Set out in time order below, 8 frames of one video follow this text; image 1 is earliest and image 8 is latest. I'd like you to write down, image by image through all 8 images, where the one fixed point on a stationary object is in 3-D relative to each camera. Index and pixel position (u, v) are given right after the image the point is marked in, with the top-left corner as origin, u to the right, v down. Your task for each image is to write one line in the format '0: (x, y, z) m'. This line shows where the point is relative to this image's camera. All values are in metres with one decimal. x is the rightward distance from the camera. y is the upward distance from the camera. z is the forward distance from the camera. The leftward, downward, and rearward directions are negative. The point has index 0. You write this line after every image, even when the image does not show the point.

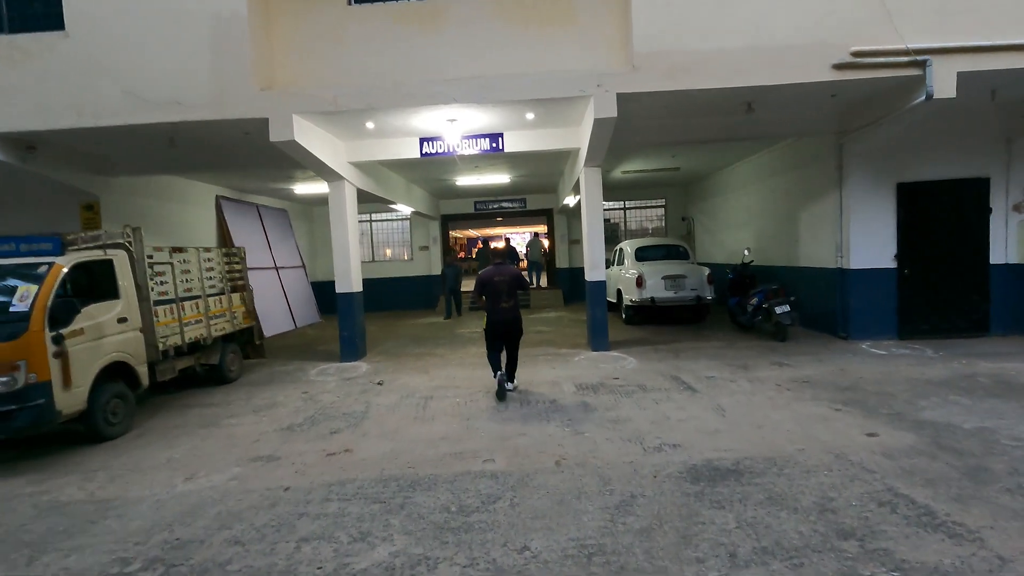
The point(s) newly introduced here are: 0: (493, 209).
0: (-0.6, +2.5, +17.1) m
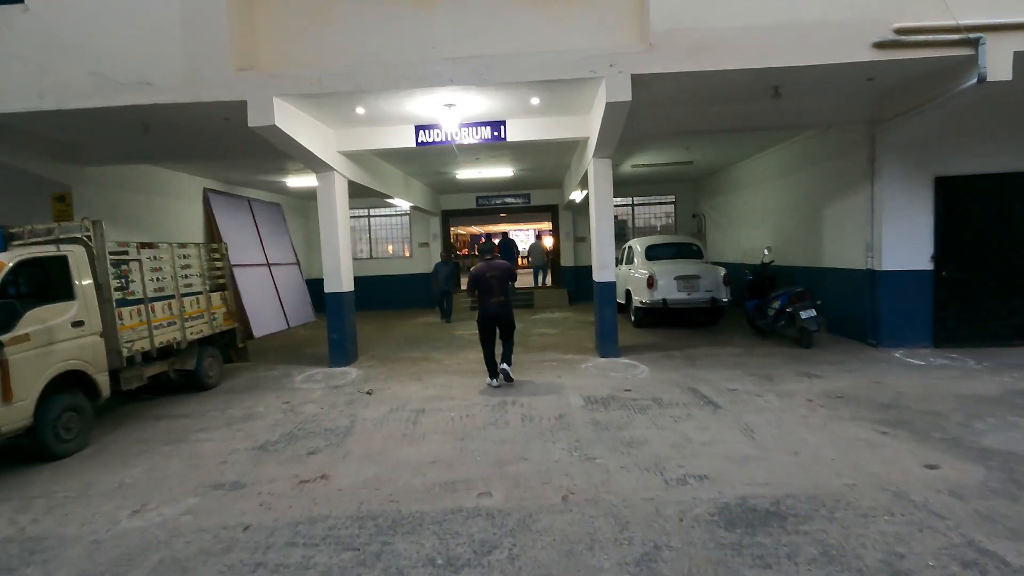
0: (-0.5, +2.6, +16.4) m
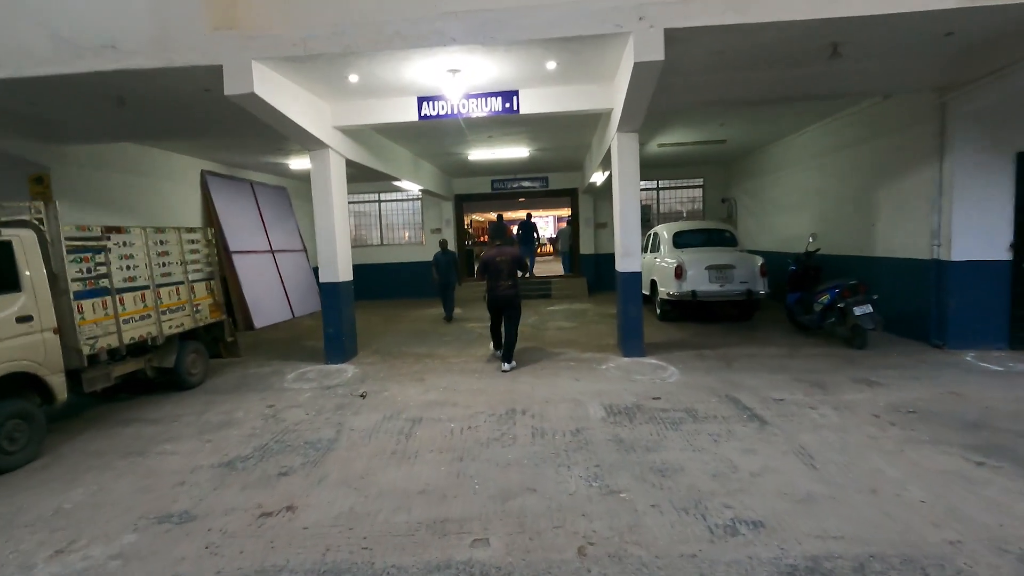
0: (0.0, +2.9, +15.6) m
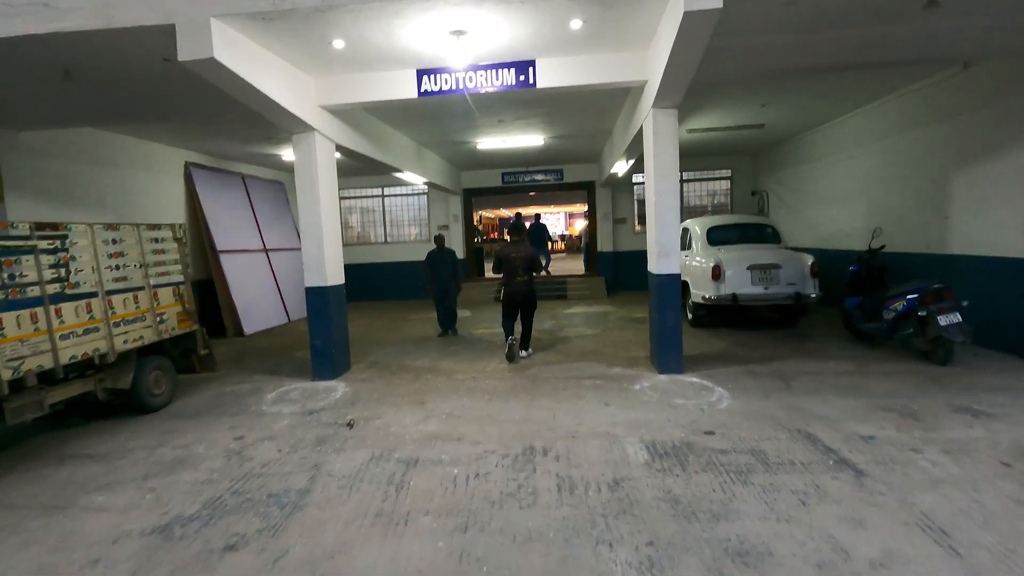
0: (+0.3, +2.9, +14.5) m
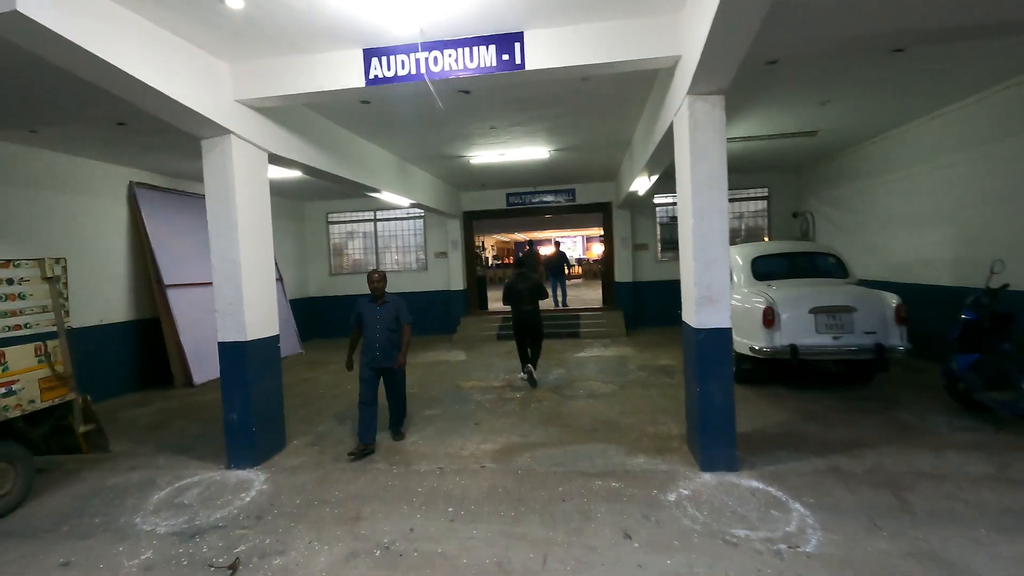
0: (+0.5, +2.0, +12.9) m
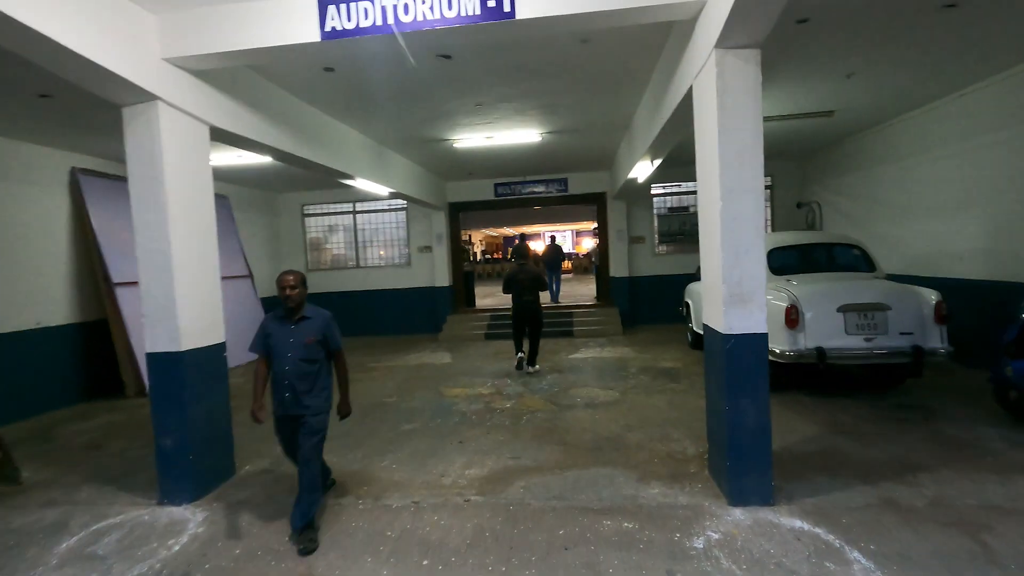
0: (+0.2, +2.1, +12.1) m
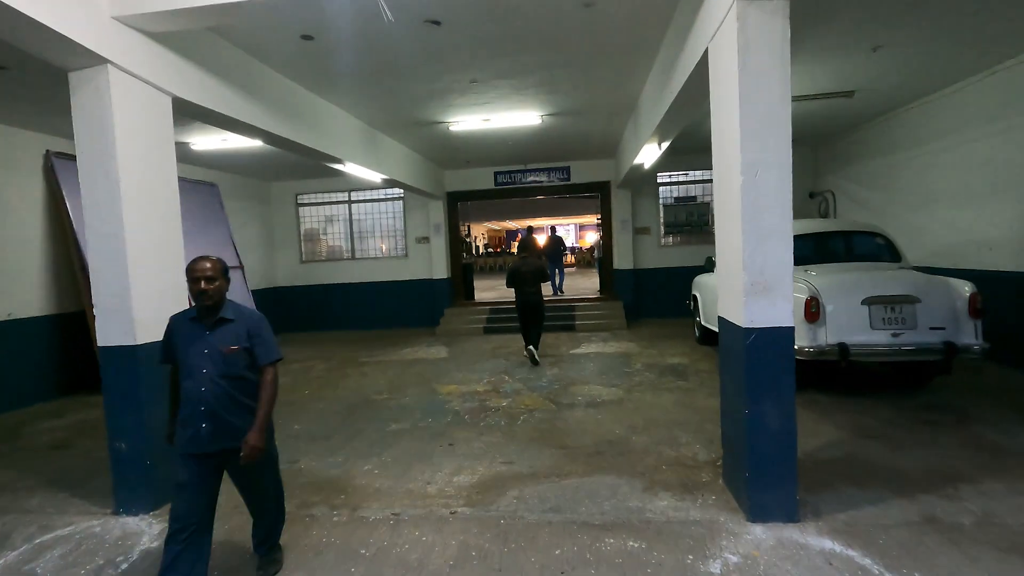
0: (+0.2, +2.3, +11.7) m
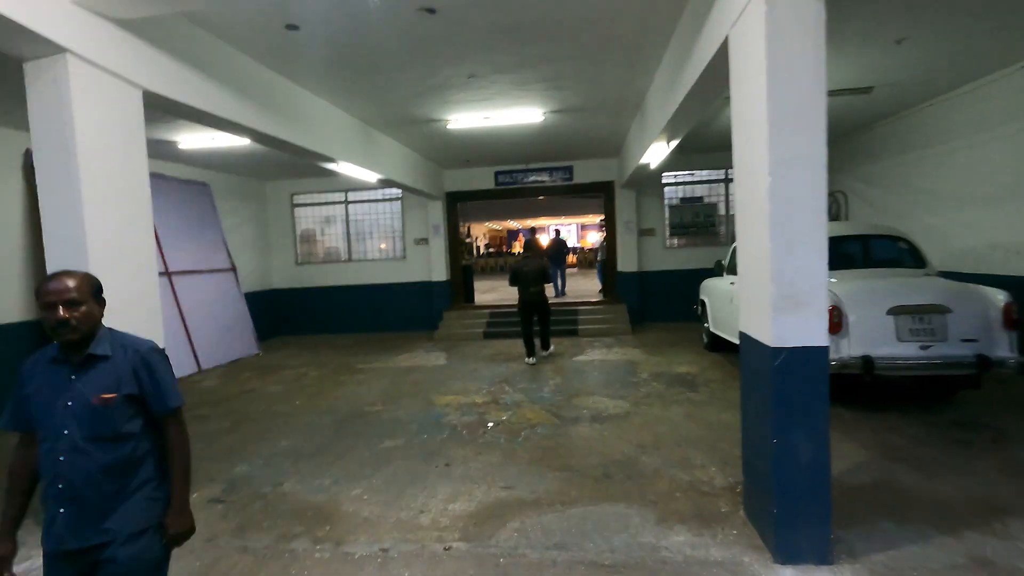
0: (+0.2, +2.2, +11.3) m
